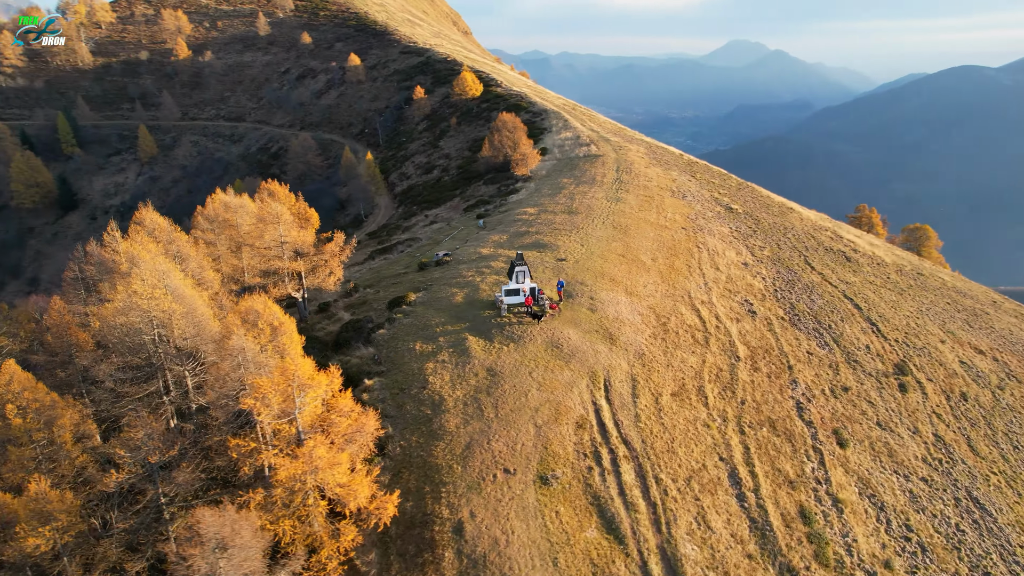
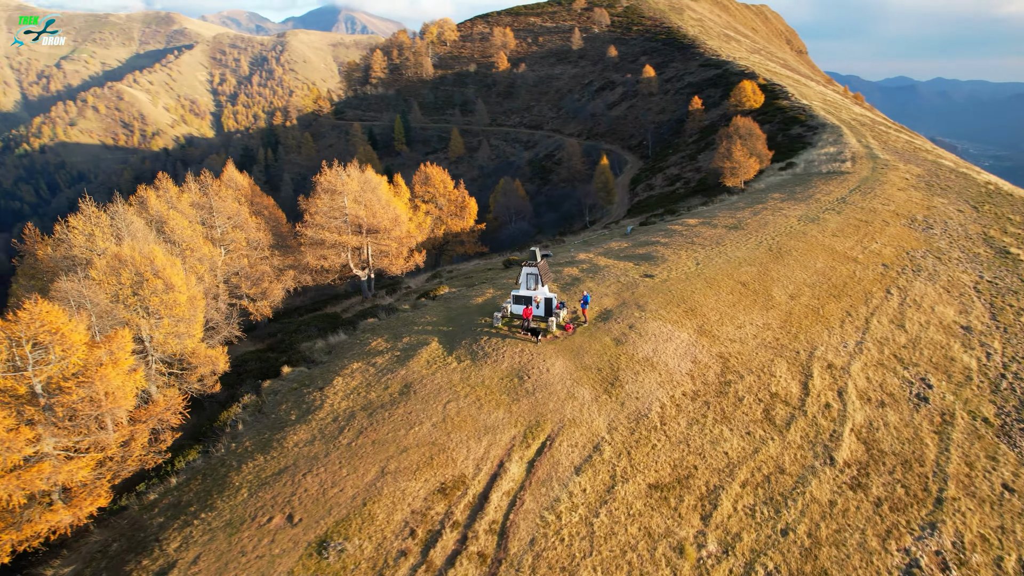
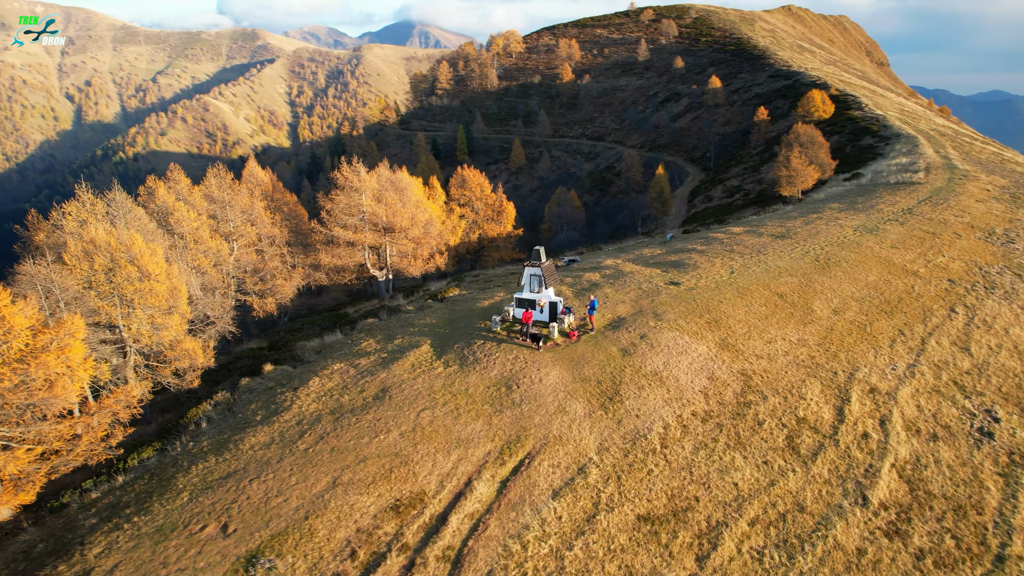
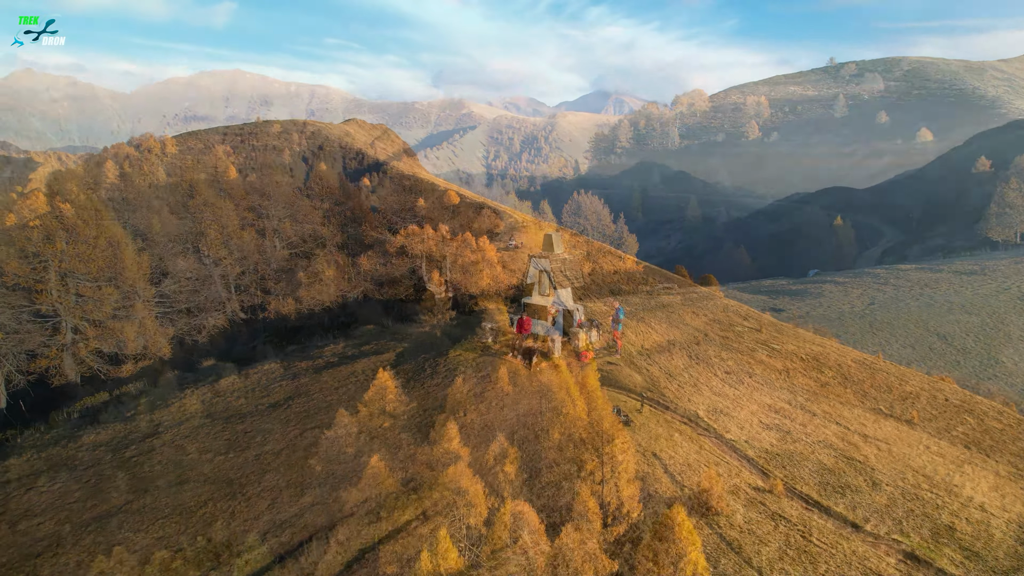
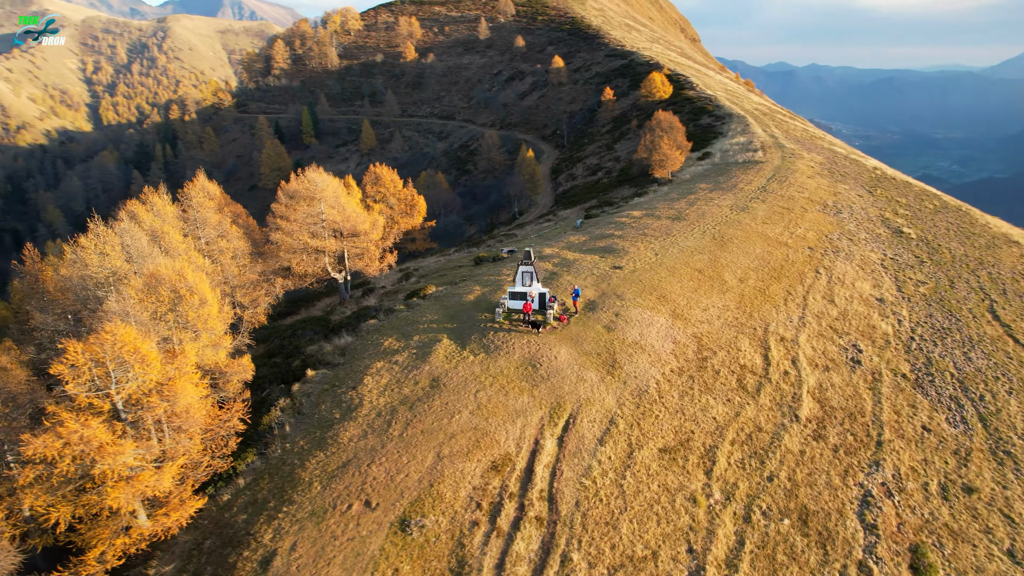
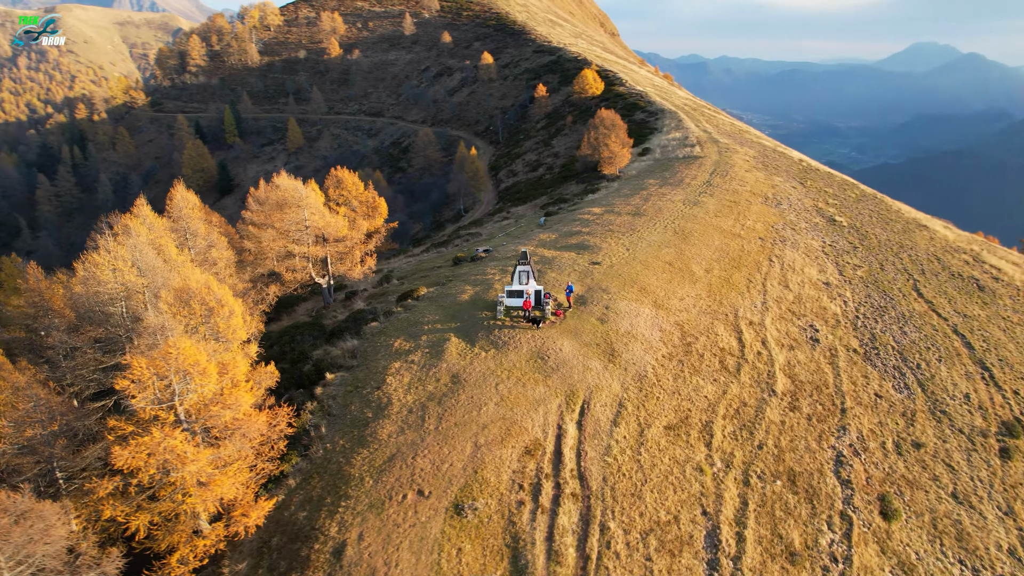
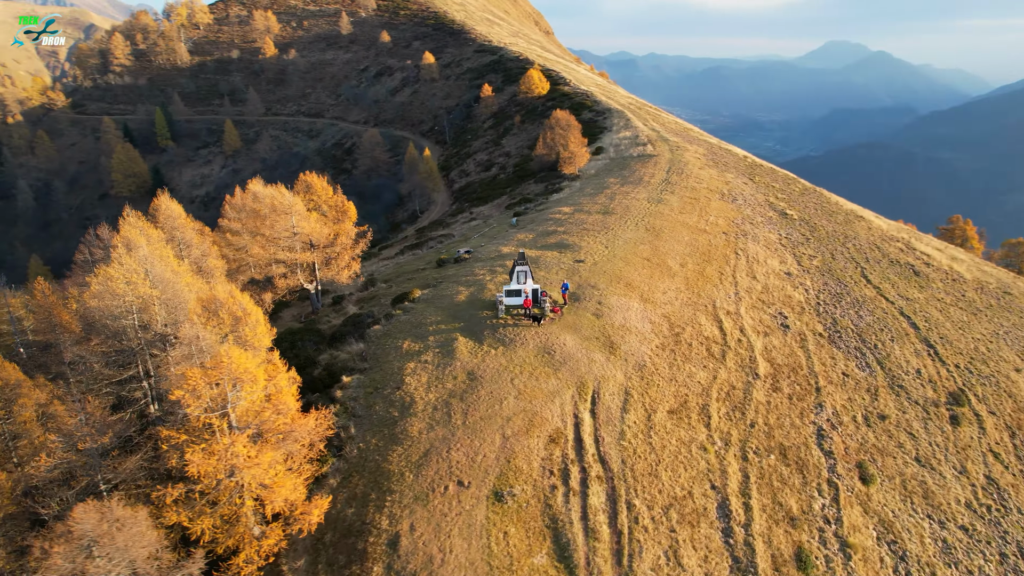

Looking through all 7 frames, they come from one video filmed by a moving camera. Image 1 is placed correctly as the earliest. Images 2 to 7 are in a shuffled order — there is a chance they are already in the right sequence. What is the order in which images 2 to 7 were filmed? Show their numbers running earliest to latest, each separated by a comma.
7, 6, 5, 2, 3, 4
